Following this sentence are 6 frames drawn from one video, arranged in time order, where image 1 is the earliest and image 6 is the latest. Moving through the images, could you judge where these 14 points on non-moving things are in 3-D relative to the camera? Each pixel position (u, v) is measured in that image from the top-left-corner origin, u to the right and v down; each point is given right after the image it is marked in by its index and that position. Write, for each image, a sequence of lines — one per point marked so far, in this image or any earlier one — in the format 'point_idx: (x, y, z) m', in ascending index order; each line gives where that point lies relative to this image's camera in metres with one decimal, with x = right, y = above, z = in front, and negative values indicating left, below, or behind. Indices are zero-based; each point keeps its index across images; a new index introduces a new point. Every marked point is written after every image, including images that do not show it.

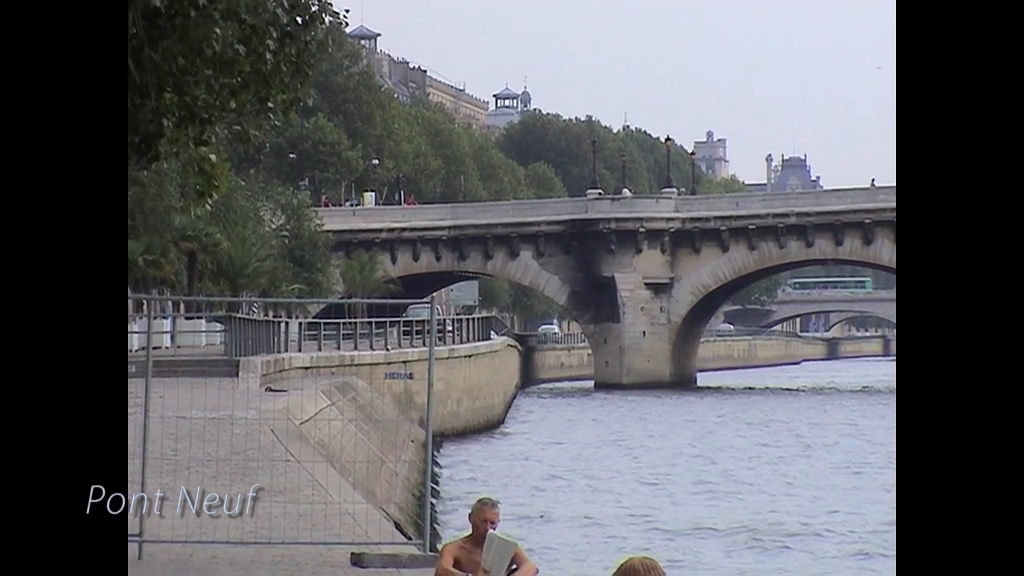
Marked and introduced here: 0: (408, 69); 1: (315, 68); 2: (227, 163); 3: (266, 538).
0: (-0.8, +1.6, +15.8) m
1: (-1.1, +1.2, +11.2) m
2: (-1.6, +0.7, +11.5) m
3: (-1.2, -1.3, +10.2) m
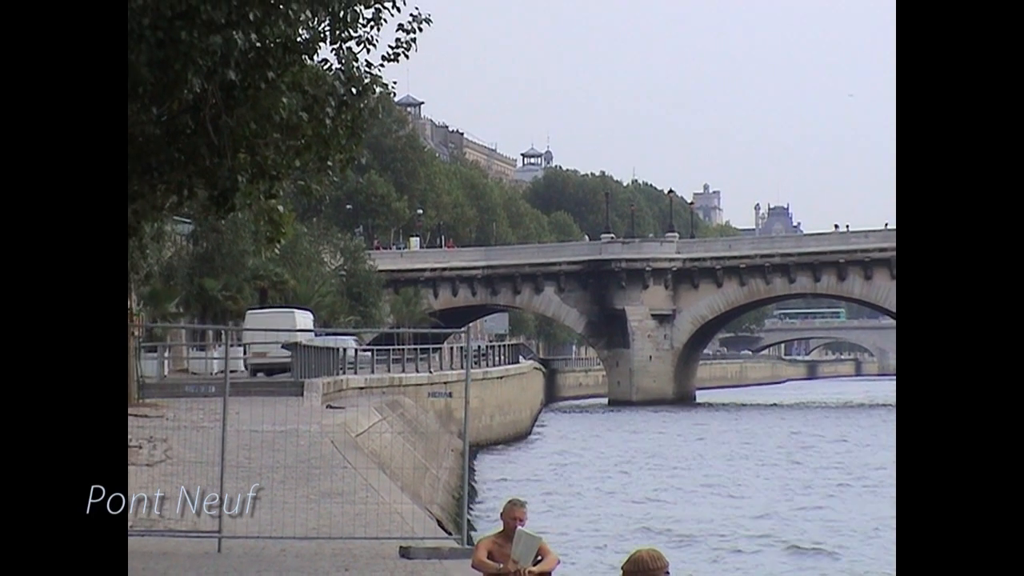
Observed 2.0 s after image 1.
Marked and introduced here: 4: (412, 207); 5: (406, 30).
0: (-0.6, +1.3, +17.7) m
1: (-0.9, +1.0, +13.1) m
2: (-1.4, +0.5, +13.4) m
3: (-1.1, -1.4, +12.0) m
4: (-0.8, +0.6, +16.5) m
5: (-0.7, +1.6, +12.9) m
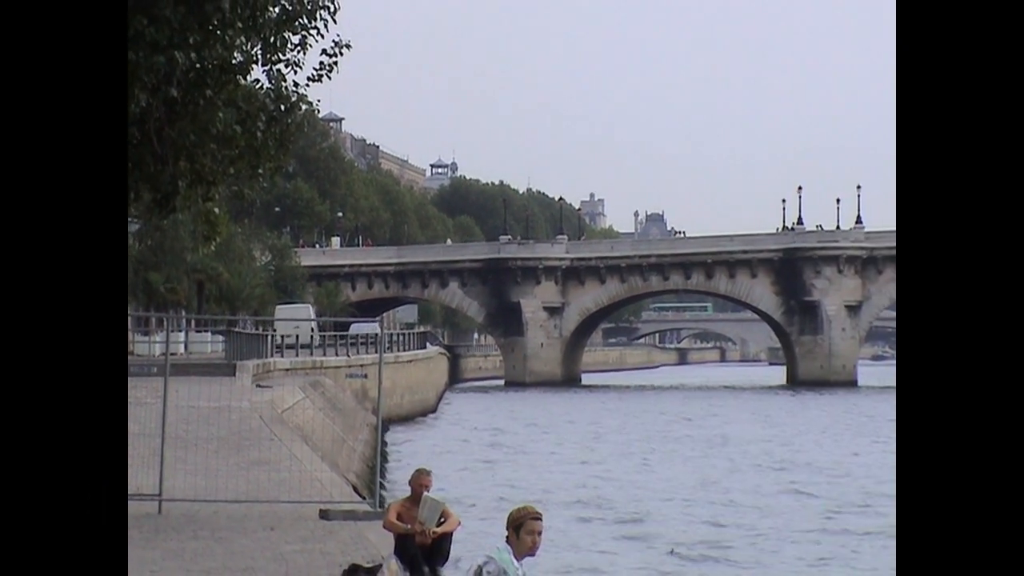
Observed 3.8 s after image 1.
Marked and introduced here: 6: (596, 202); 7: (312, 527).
0: (-1.4, +1.4, +19.5) m
1: (-1.6, +1.0, +14.8) m
2: (-2.1, +0.5, +15.2) m
3: (-1.7, -1.4, +13.8) m
4: (-1.6, +0.7, +18.3) m
5: (-1.3, +1.7, +14.6) m
6: (+0.6, +0.6, +14.8) m
7: (-1.3, -1.5, +13.0) m
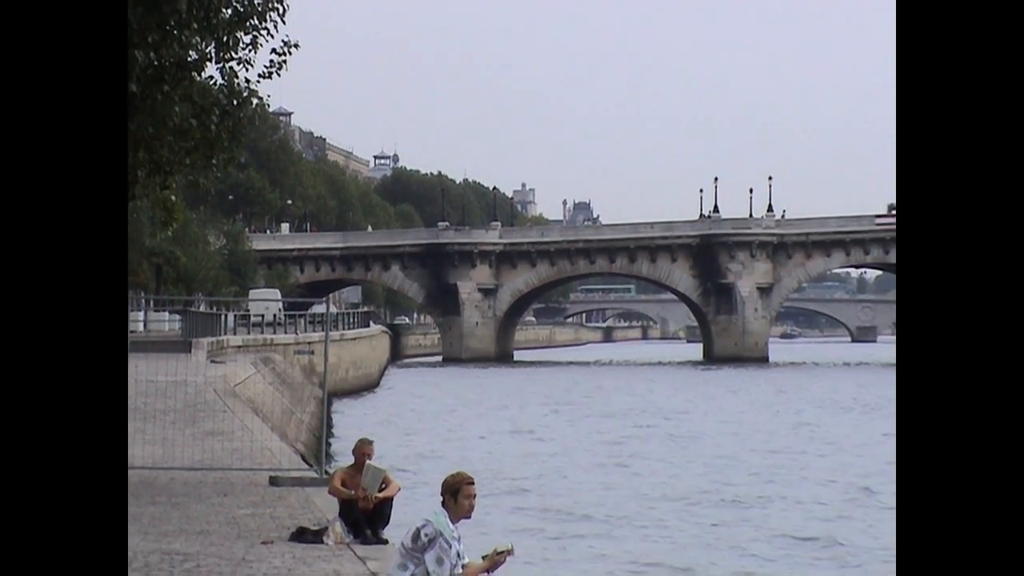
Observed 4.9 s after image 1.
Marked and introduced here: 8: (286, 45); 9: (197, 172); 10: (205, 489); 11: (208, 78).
0: (-1.9, +1.6, +20.5) m
1: (-2.1, +1.2, +15.9) m
2: (-2.6, +0.7, +16.2) m
3: (-2.2, -1.3, +14.9) m
4: (-2.2, +0.9, +19.3) m
5: (-1.8, +1.8, +15.7) m
6: (+0.1, +0.8, +16.0) m
7: (-1.7, -1.4, +14.1) m
8: (-1.7, +1.9, +15.9) m
9: (-2.4, +0.9, +15.7) m
10: (-2.1, -1.4, +14.2) m
11: (-2.0, +1.4, +13.8) m
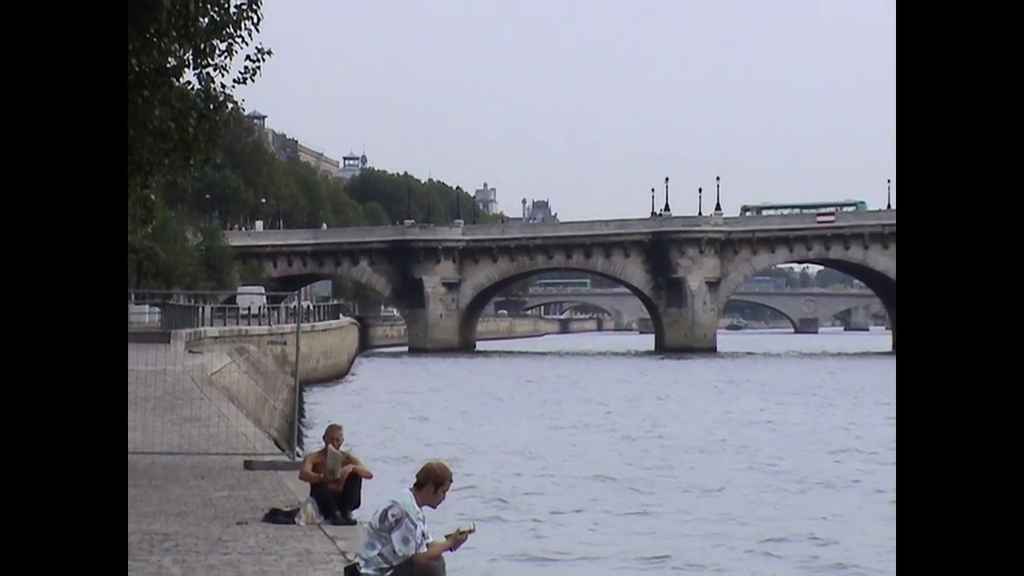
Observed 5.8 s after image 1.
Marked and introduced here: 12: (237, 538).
0: (-2.3, +1.6, +21.4) m
1: (-2.4, +1.2, +16.8) m
2: (-2.9, +0.7, +17.1) m
3: (-2.5, -1.2, +15.7) m
4: (-2.5, +0.9, +20.2) m
5: (-2.1, +1.8, +16.6) m
6: (-0.2, +0.8, +16.9) m
7: (-2.0, -1.3, +15.0) m
8: (-2.0, +1.9, +16.7) m
9: (-2.7, +0.9, +16.6) m
10: (-2.4, -1.3, +15.1) m
11: (-2.3, +1.5, +14.7) m
12: (-1.3, -1.2, +9.8) m
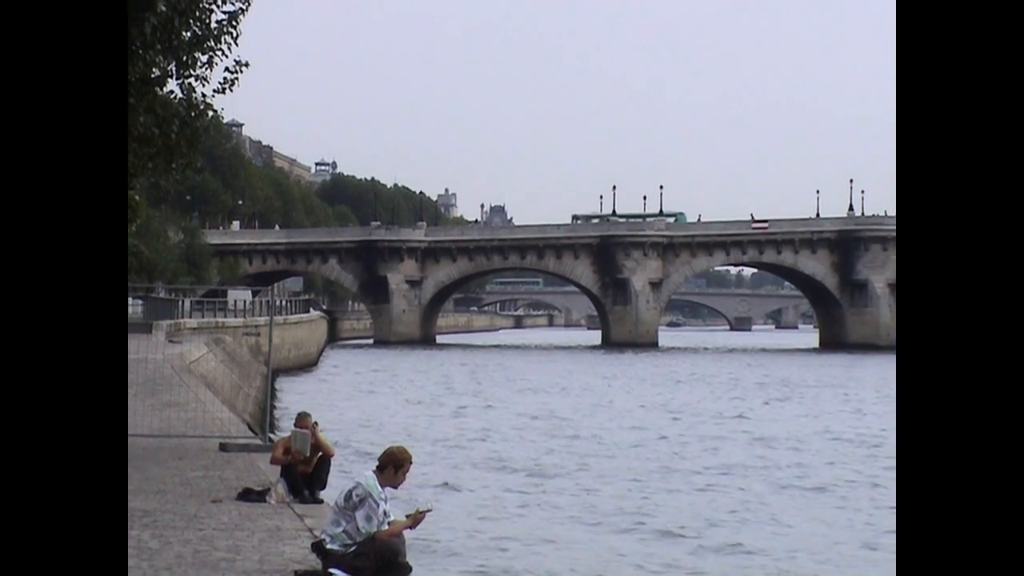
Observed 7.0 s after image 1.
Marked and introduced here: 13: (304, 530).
0: (-2.7, +1.7, +22.7) m
1: (-2.7, +1.3, +18.1) m
2: (-3.3, +0.8, +18.4) m
3: (-2.9, -1.2, +17.0) m
4: (-2.9, +1.0, +21.5) m
5: (-2.4, +1.9, +17.9) m
6: (-0.5, +0.8, +18.2) m
7: (-2.4, -1.3, +16.3) m
8: (-2.4, +2.0, +18.1) m
9: (-3.1, +1.0, +17.9) m
10: (-2.8, -1.3, +16.4) m
11: (-2.7, +1.5, +16.0) m
12: (-1.6, -1.2, +11.1) m
13: (-1.0, -1.1, +10.1) m
